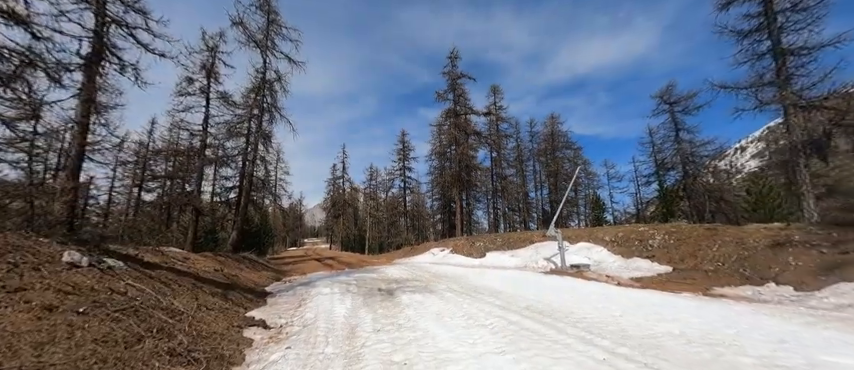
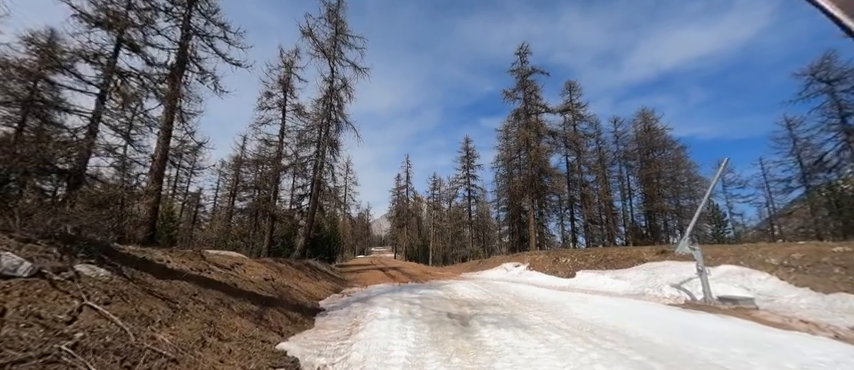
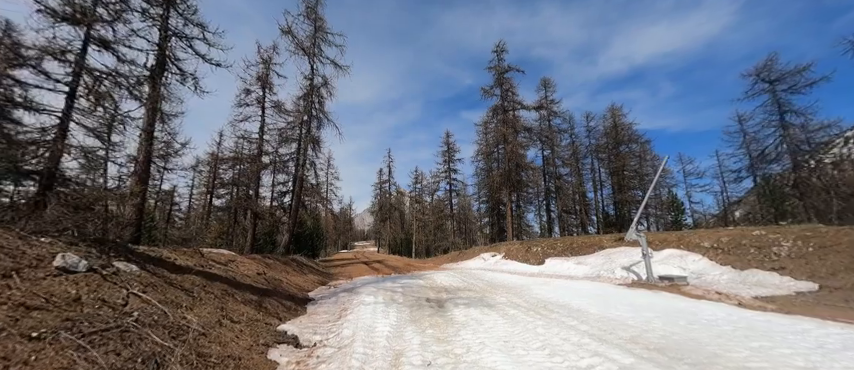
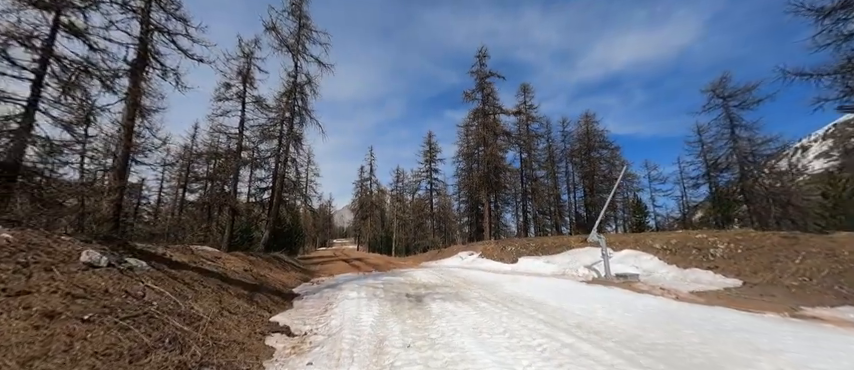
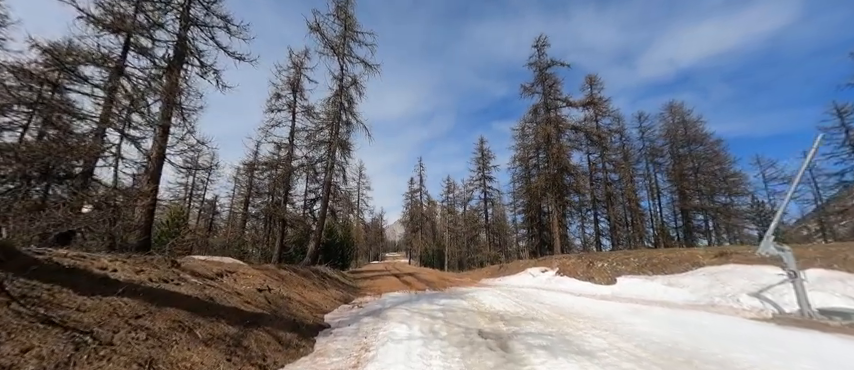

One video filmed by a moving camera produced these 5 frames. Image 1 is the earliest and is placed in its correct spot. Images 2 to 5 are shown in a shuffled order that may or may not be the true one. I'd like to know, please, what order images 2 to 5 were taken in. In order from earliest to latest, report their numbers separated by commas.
4, 3, 2, 5
